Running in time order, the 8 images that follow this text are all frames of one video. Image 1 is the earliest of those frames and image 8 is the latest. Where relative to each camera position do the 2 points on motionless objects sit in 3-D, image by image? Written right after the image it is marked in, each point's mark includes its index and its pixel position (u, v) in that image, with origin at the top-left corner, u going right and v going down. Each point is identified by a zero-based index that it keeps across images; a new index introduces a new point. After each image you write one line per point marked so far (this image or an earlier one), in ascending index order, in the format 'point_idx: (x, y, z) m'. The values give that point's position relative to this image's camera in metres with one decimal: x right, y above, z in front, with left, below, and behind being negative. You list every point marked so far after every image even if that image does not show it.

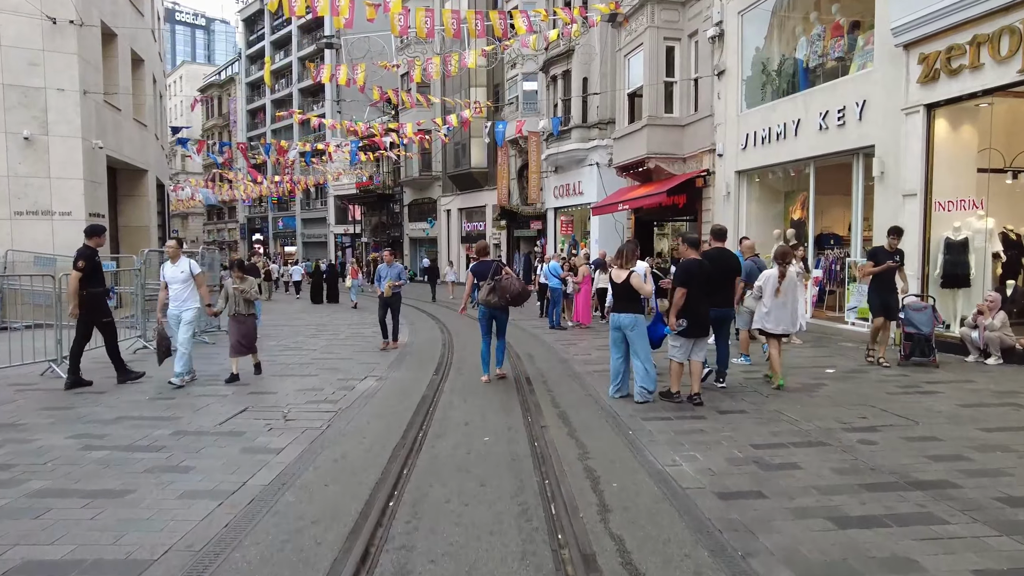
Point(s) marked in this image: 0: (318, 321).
0: (-5.5, -0.9, +18.0) m
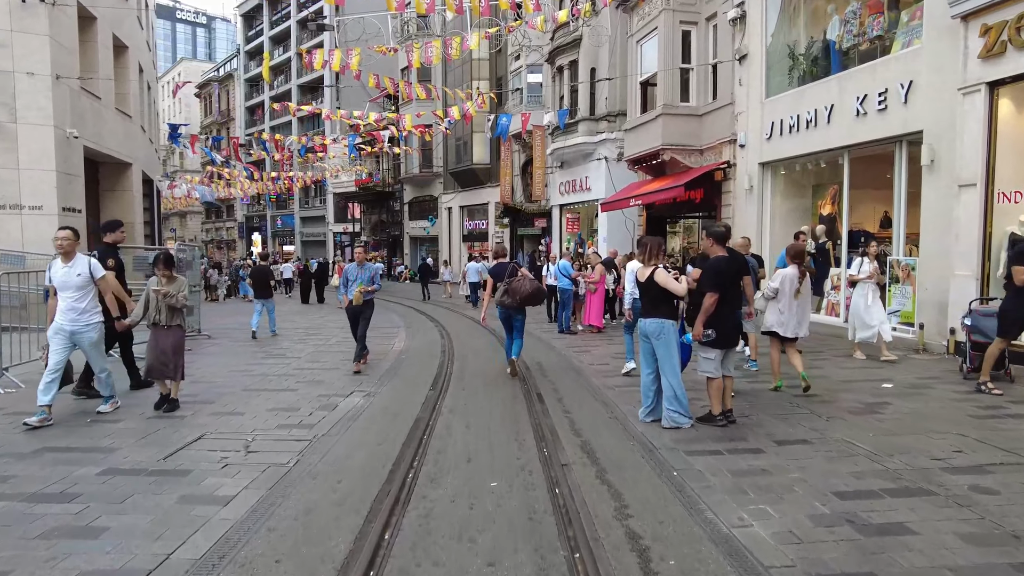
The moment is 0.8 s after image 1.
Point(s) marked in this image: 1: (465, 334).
0: (-5.4, -1.0, +16.9) m
1: (-1.0, -1.0, +14.3) m
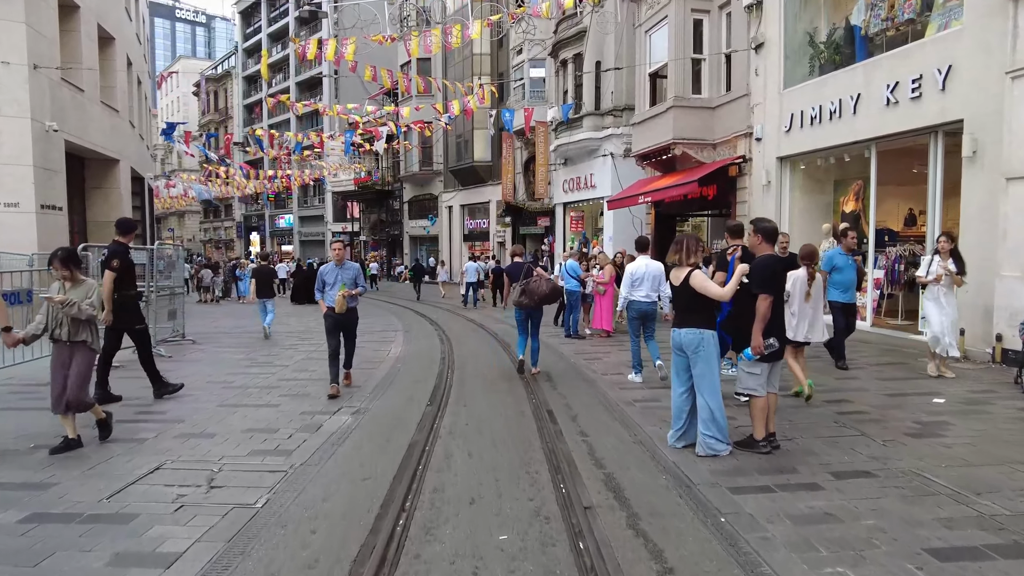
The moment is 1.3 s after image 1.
0: (-5.3, -1.0, +16.1) m
1: (-1.0, -1.0, +13.5) m
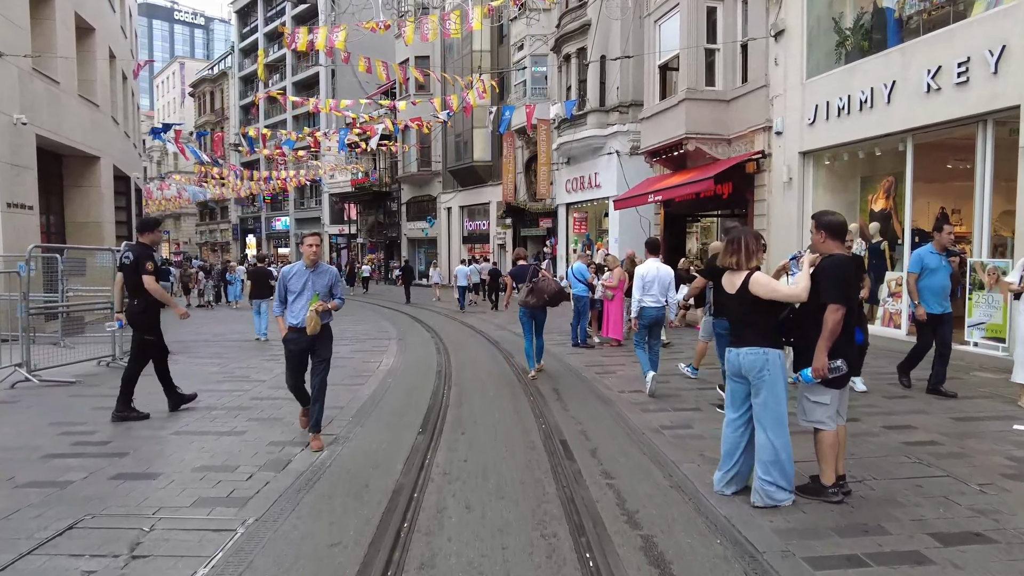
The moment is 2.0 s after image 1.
0: (-5.3, -1.1, +15.1) m
1: (-0.9, -1.1, +12.5) m
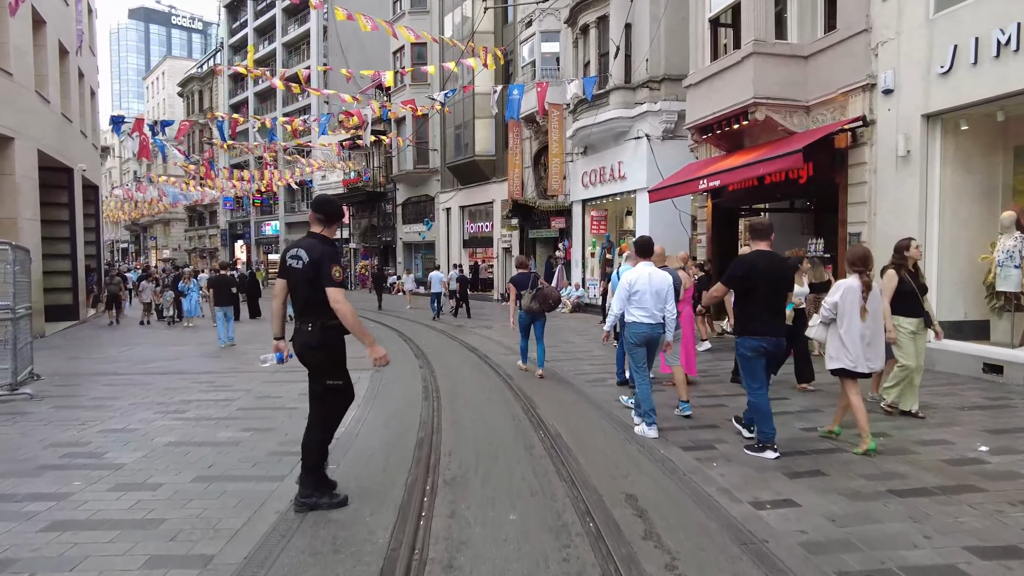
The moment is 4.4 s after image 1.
0: (-5.0, -1.3, +11.6) m
1: (-0.6, -1.3, +9.0) m
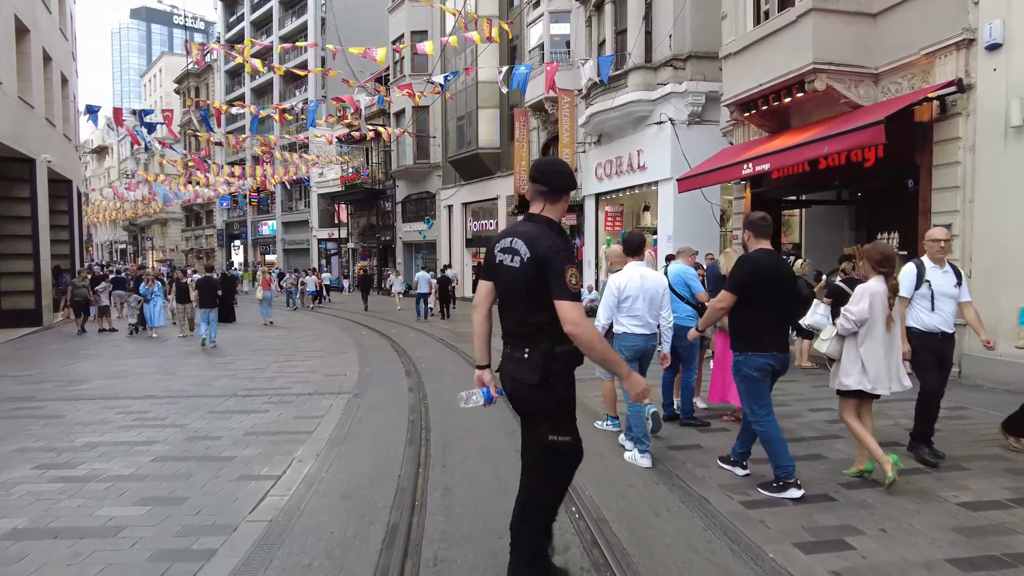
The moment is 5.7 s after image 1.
0: (-4.9, -1.4, +9.6) m
1: (-0.5, -1.4, +7.0) m
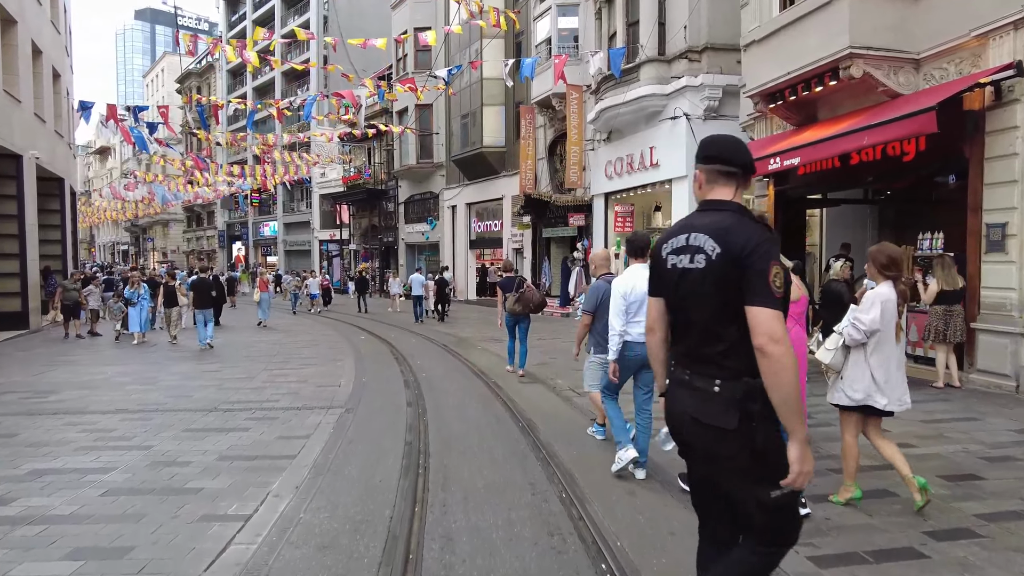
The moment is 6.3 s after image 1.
0: (-4.7, -1.4, +8.8) m
1: (-0.4, -1.4, +6.2) m
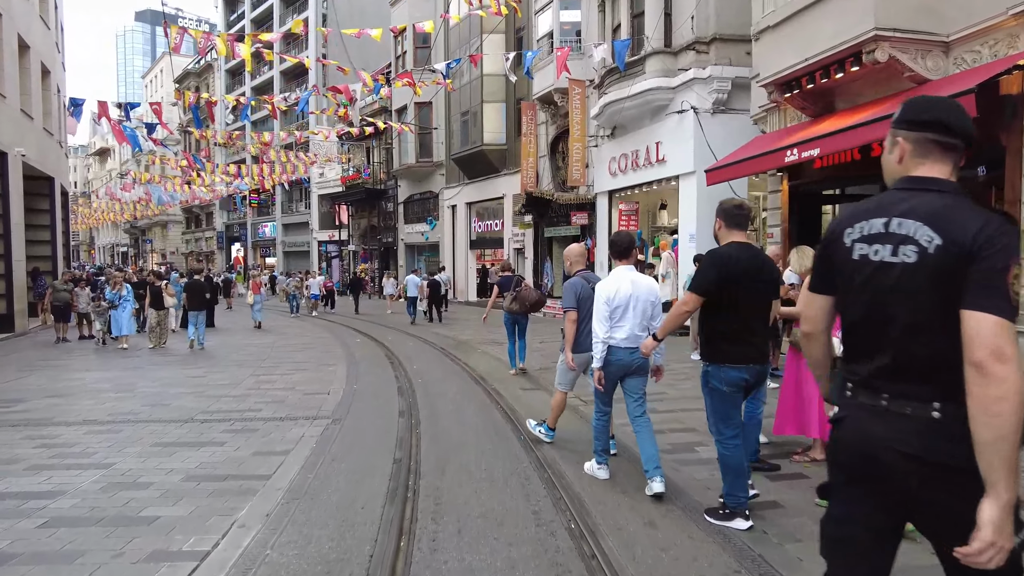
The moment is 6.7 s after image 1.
0: (-4.7, -1.4, +8.3) m
1: (-0.4, -1.4, +5.6) m
